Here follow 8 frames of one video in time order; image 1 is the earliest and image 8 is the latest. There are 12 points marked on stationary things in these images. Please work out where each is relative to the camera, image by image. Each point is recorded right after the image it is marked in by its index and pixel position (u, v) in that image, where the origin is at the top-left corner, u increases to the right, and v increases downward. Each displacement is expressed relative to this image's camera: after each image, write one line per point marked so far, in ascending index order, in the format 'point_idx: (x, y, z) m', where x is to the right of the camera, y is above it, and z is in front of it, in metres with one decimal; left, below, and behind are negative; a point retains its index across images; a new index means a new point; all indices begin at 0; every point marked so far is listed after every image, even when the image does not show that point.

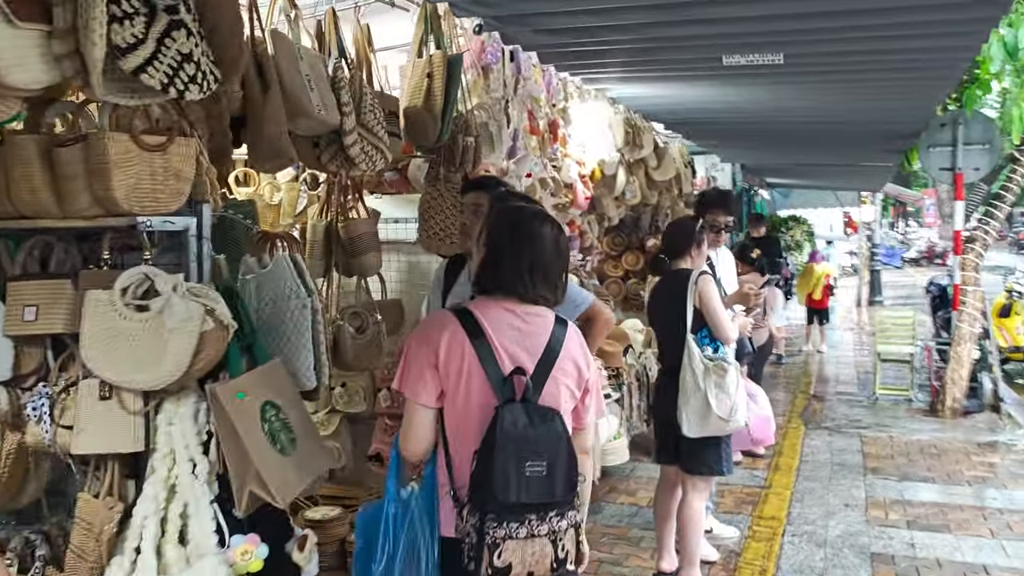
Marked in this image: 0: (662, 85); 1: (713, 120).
0: (+0.9, +1.2, +5.4) m
1: (+1.5, +1.3, +6.8) m
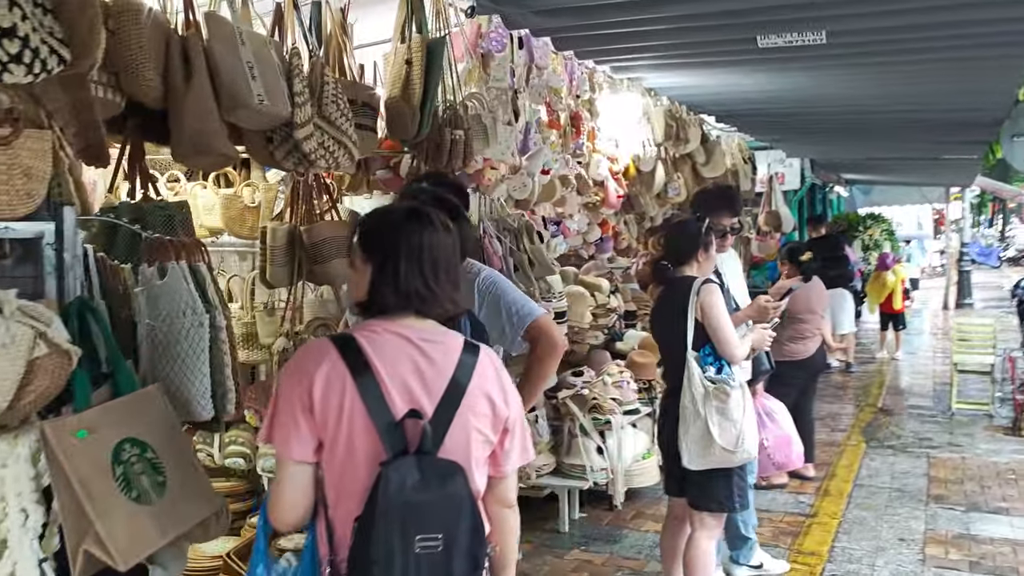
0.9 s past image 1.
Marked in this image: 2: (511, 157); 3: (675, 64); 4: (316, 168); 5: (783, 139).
0: (+1.0, +1.2, +4.9) m
1: (+1.8, +1.3, +6.3) m
2: (0.0, +0.6, +3.8) m
3: (+0.9, +1.2, +4.7) m
4: (-0.6, +0.4, +2.7) m
5: (+2.7, +1.4, +8.7) m
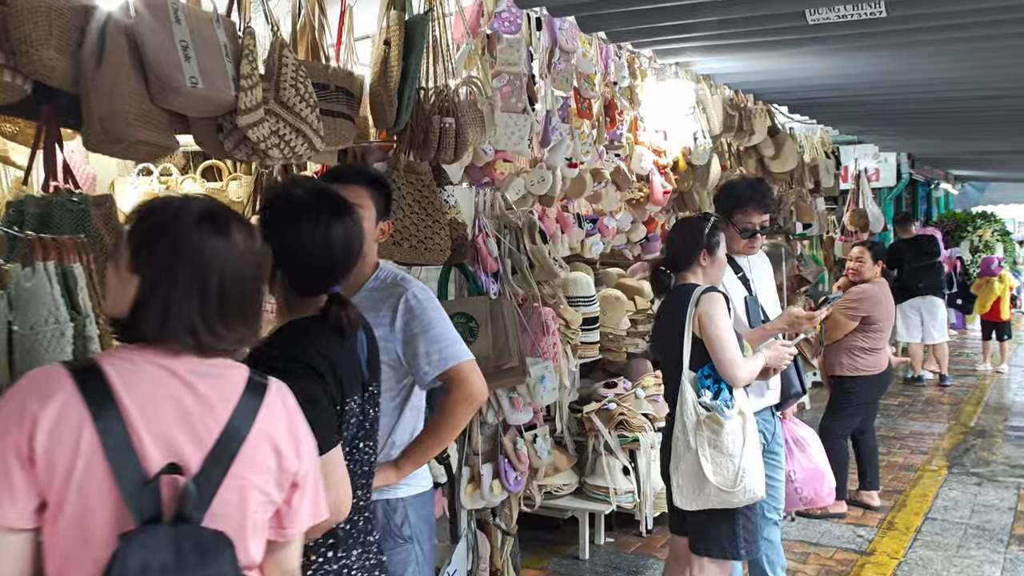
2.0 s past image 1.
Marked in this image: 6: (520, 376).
0: (+1.2, +1.2, +4.5) m
1: (+2.2, +1.2, +5.8) m
2: (0.0, +0.6, +3.5) m
3: (+1.0, +1.2, +4.2) m
4: (-0.7, +0.4, +2.5) m
5: (+3.3, +1.4, +8.0) m
6: (0.0, -0.3, +2.8) m
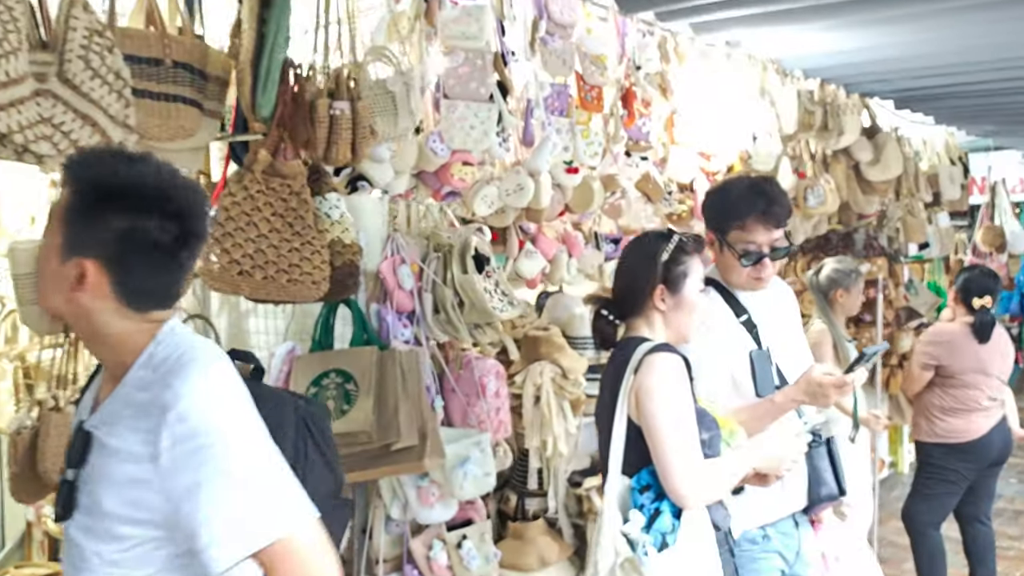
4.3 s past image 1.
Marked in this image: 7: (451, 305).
0: (+1.2, +1.0, +3.5) m
1: (+2.4, +1.0, +4.6) m
2: (-0.1, +0.4, +2.7) m
3: (+1.0, +1.0, +3.3) m
4: (-0.9, +0.3, +1.8) m
5: (+3.8, +1.1, +6.7) m
6: (-0.2, -0.4, +2.0) m
7: (-0.2, 0.0, +2.2) m
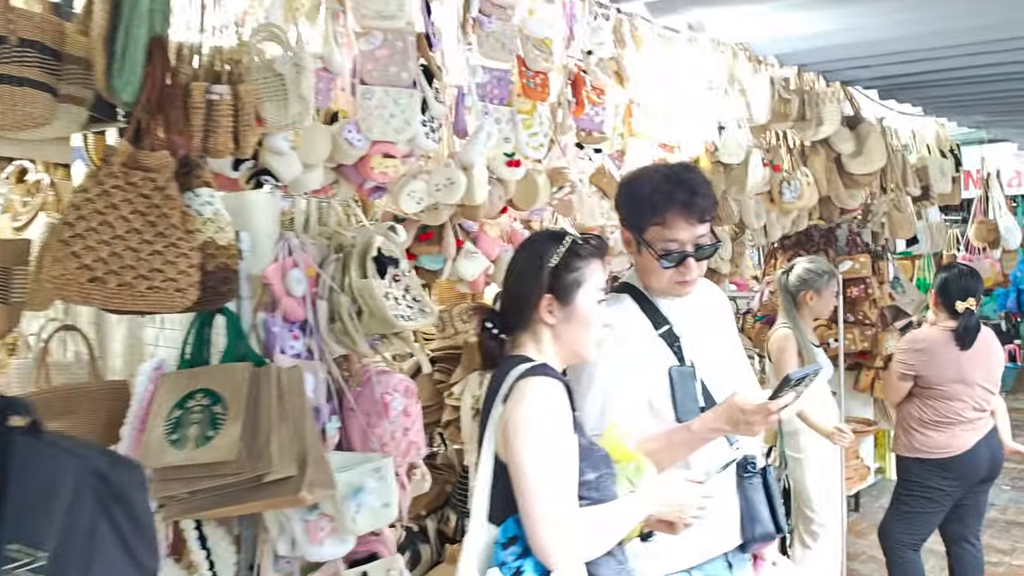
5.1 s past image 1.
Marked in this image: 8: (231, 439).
0: (+1.0, +1.0, +3.2) m
1: (+2.2, +1.1, +4.4) m
2: (-0.3, +0.4, +2.5) m
3: (+0.8, +1.0, +3.0) m
4: (-1.2, +0.2, +1.5) m
5: (+3.6, +1.2, +6.4) m
6: (-0.4, -0.4, +1.7) m
7: (-0.4, -0.1, +2.0) m
8: (-0.5, -0.3, +1.7) m
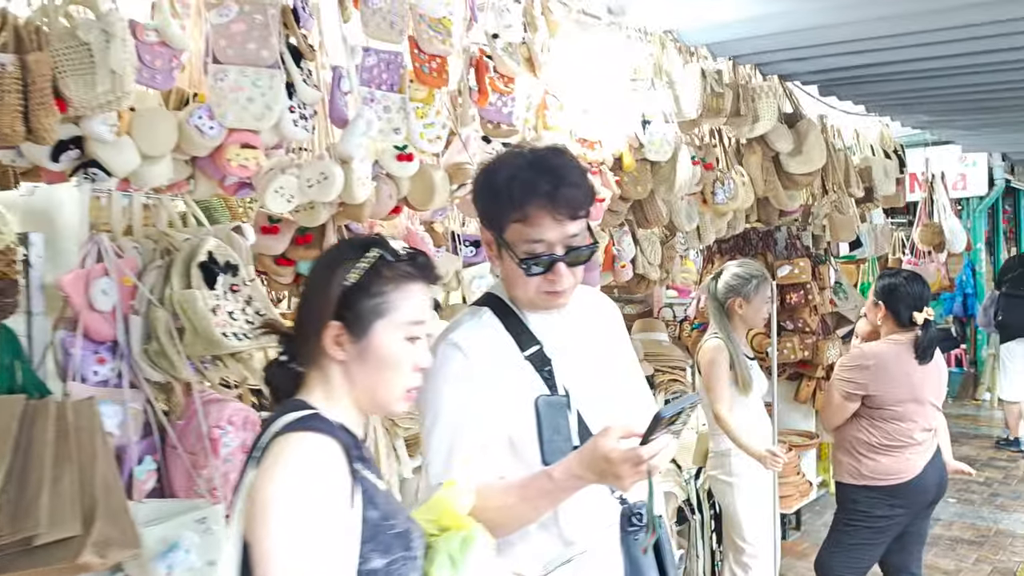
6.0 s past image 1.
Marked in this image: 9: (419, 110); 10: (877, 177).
0: (+0.7, +1.0, +3.0) m
1: (+1.8, +1.0, +4.2) m
2: (-0.6, +0.4, +2.1) m
3: (+0.5, +1.0, +2.8) m
4: (-1.4, +0.2, +1.2) m
5: (+3.1, +1.1, +6.2) m
6: (-0.7, -0.4, +1.4) m
7: (-0.6, -0.1, +1.7) m
8: (-0.8, -0.3, +1.3) m
9: (-0.3, +0.5, +2.6) m
10: (+2.2, +0.7, +5.3) m
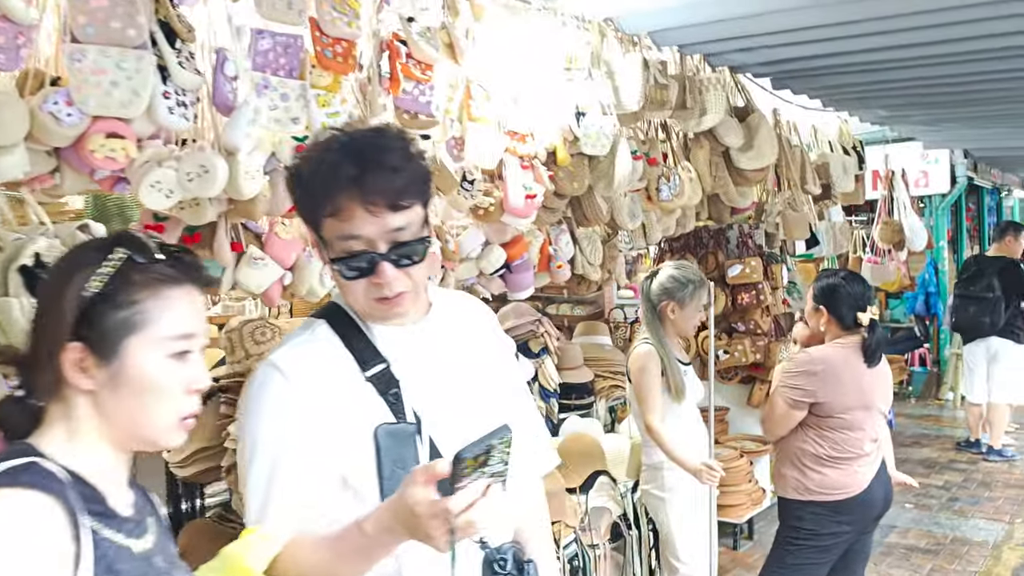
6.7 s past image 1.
0: (+0.4, +1.0, +2.8) m
1: (+1.5, +1.0, +4.0) m
2: (-0.8, +0.4, +1.9) m
3: (+0.2, +1.0, +2.6) m
4: (-1.6, +0.2, +0.9) m
5: (+2.8, +1.1, +6.1) m
6: (-0.9, -0.4, +1.2) m
7: (-0.8, -0.1, +1.4) m
8: (-1.0, -0.3, +1.1) m
9: (-0.5, +0.5, +2.4) m
10: (+1.9, +0.7, +5.2) m
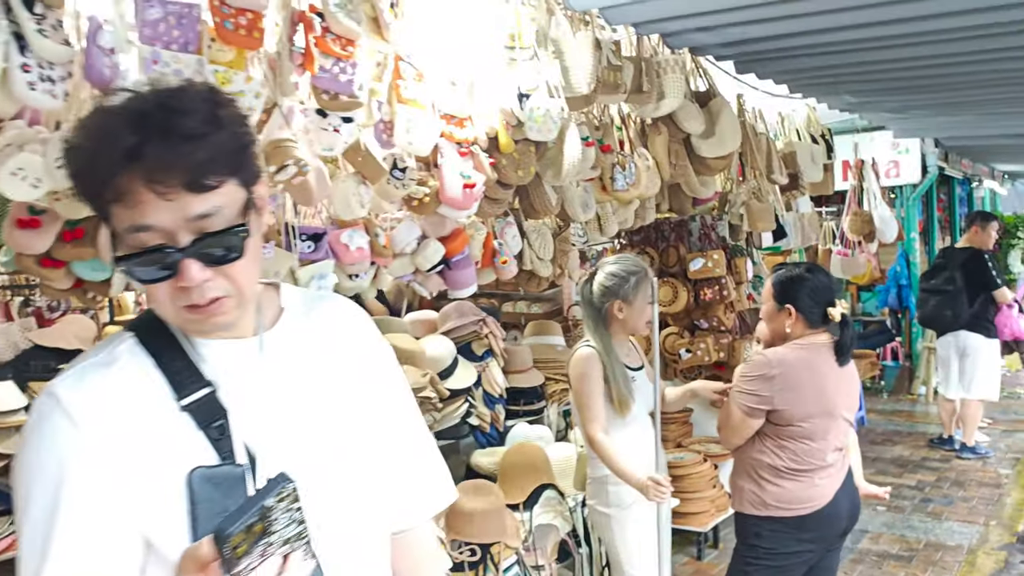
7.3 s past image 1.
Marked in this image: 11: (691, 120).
0: (+0.2, +1.0, +2.5) m
1: (+1.3, +1.1, +3.8) m
2: (-1.0, +0.4, +1.6) m
3: (0.0, +1.0, +2.3) m
4: (-1.8, +0.2, +0.6) m
5: (+2.5, +1.2, +5.9) m
6: (-1.0, -0.4, +0.9) m
7: (-1.0, -0.1, +1.2) m
8: (-1.1, -0.3, +0.9) m
9: (-0.7, +0.5, +2.1) m
10: (+1.6, +0.7, +5.0) m
11: (+0.8, +0.7, +3.8) m
